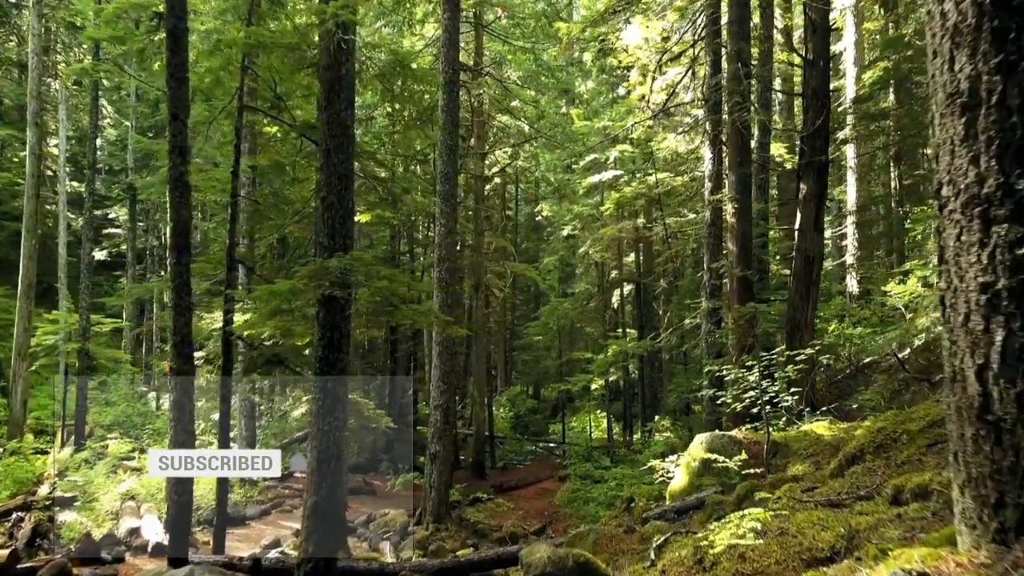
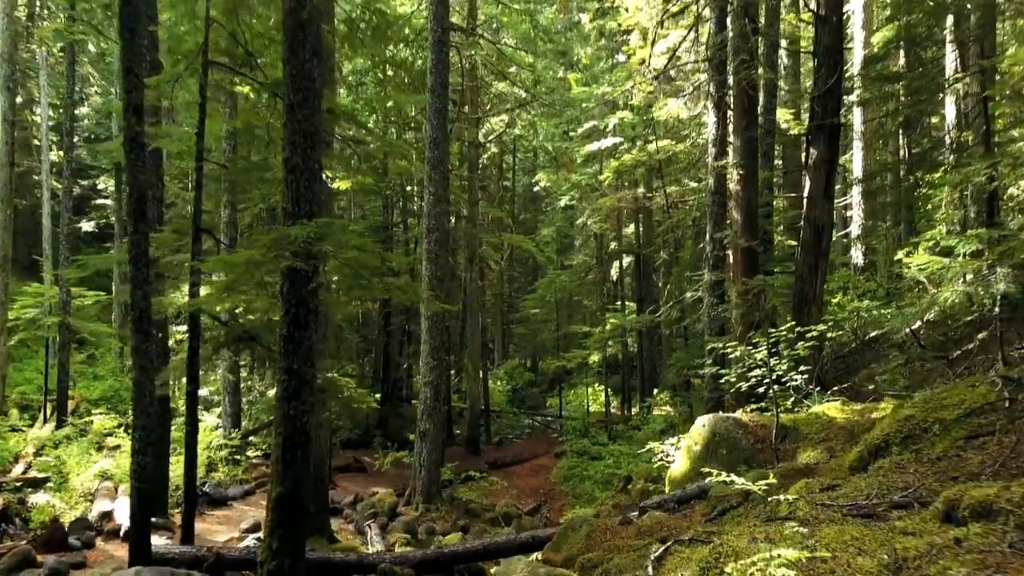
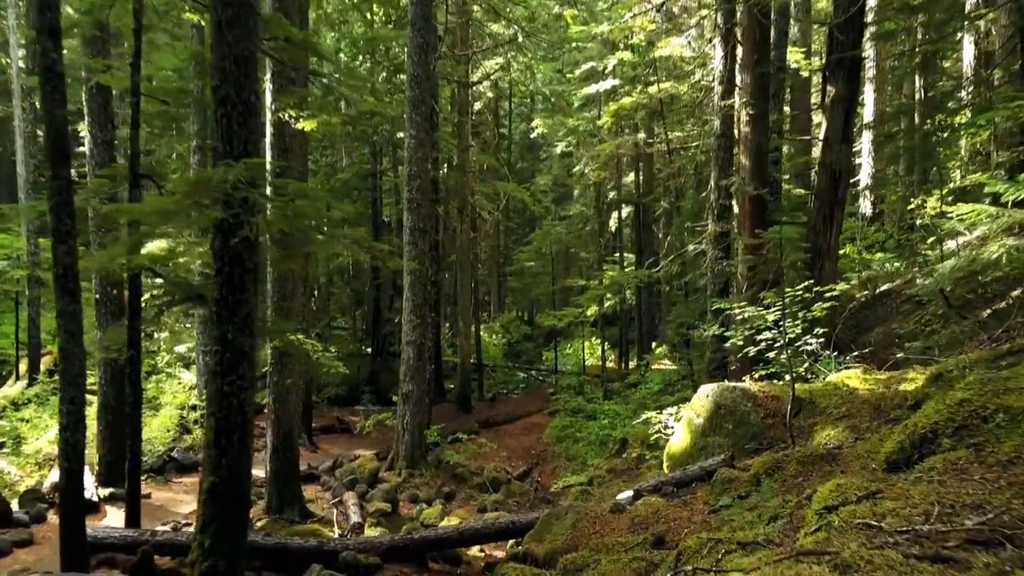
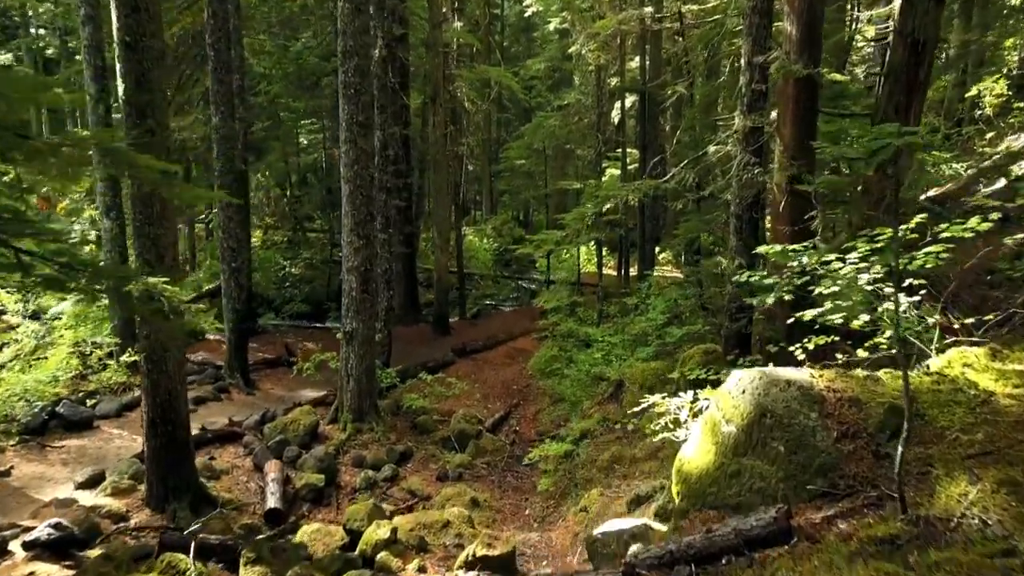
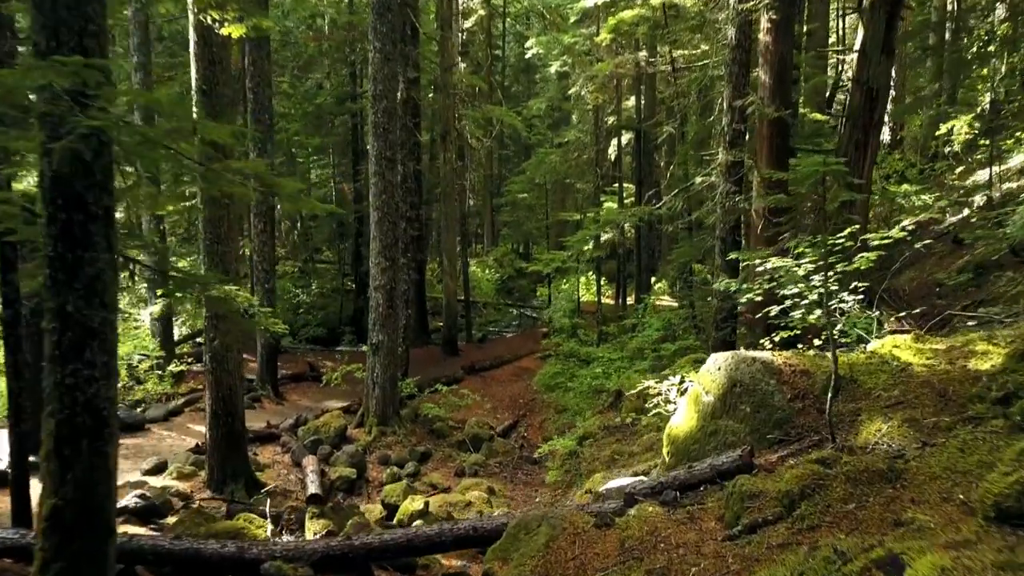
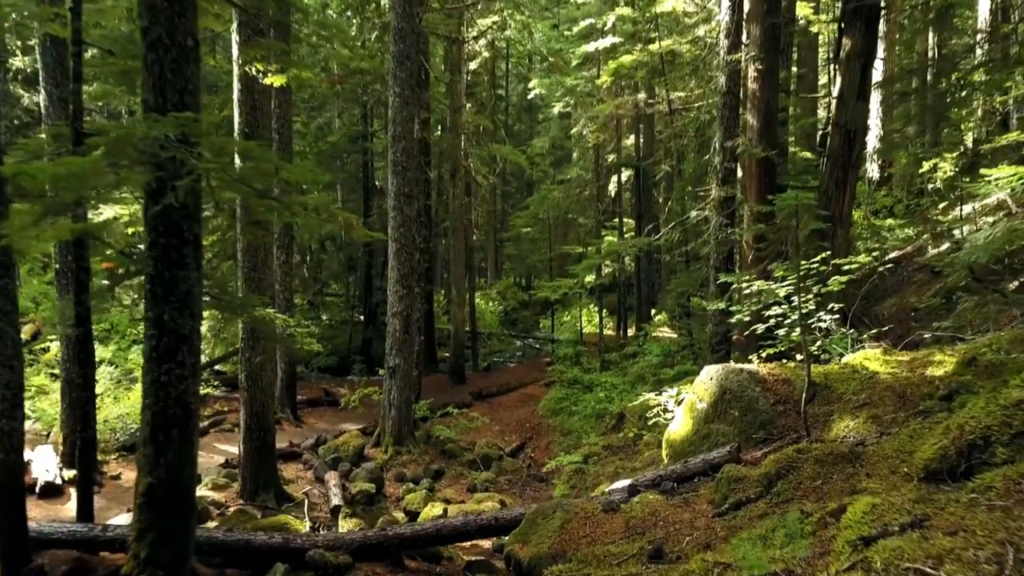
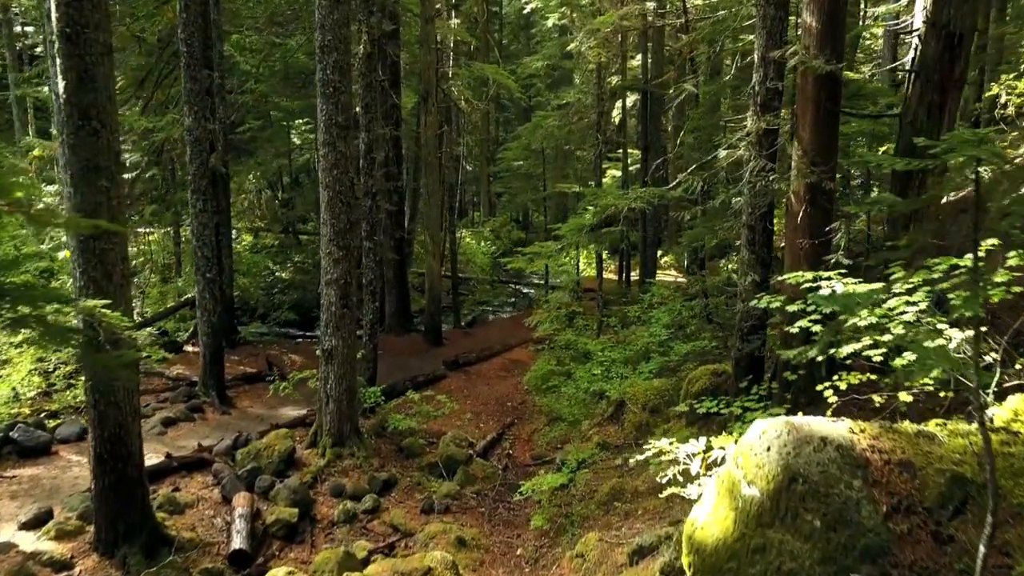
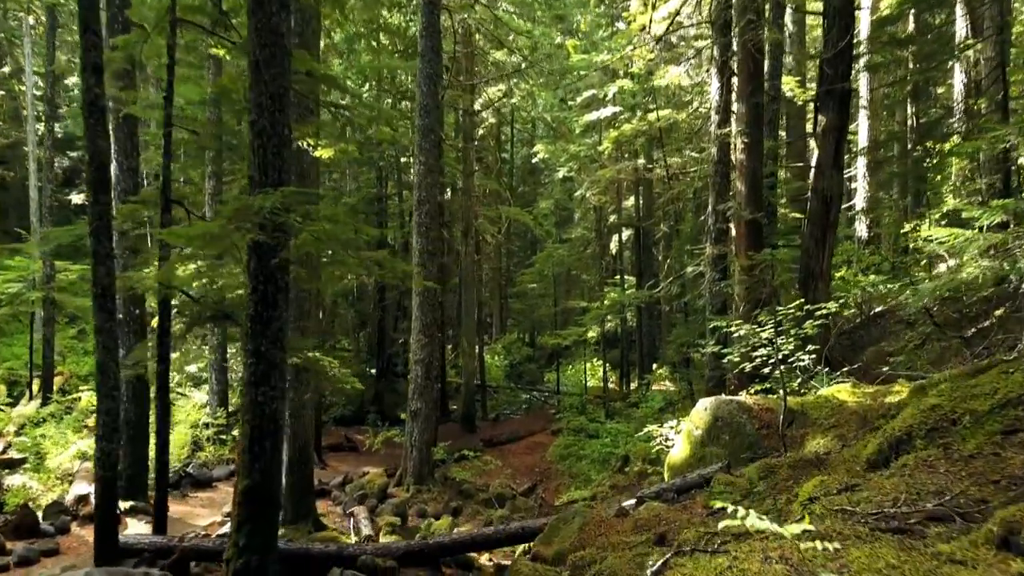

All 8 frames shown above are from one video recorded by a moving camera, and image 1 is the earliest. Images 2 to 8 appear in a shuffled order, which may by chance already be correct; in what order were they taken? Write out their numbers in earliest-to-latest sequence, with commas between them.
2, 8, 3, 6, 5, 4, 7
